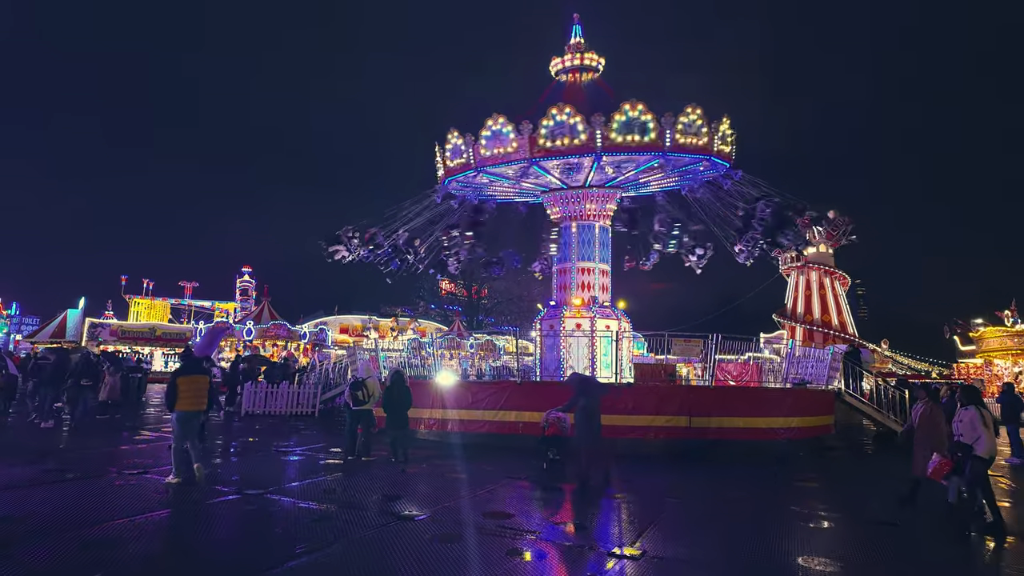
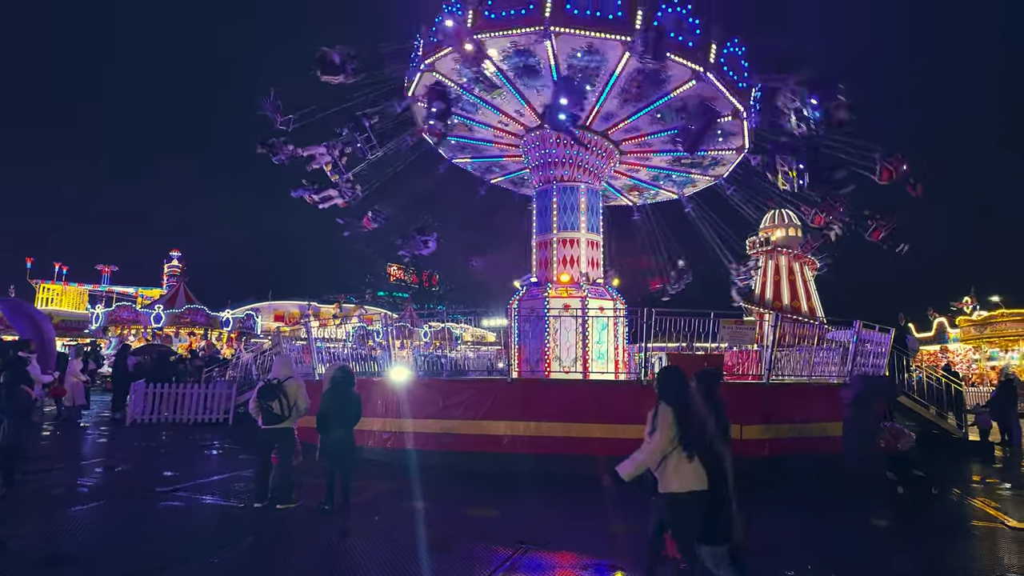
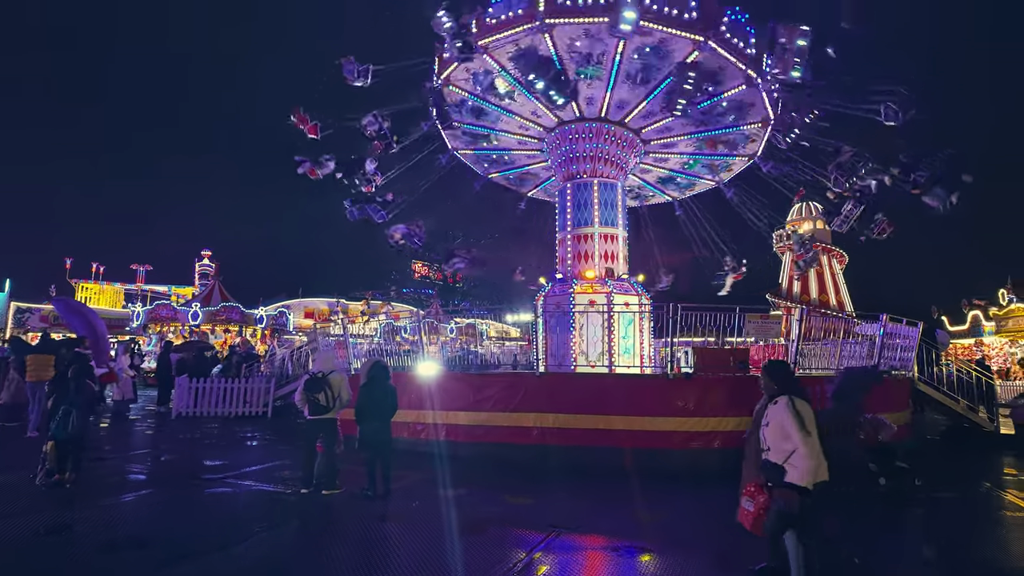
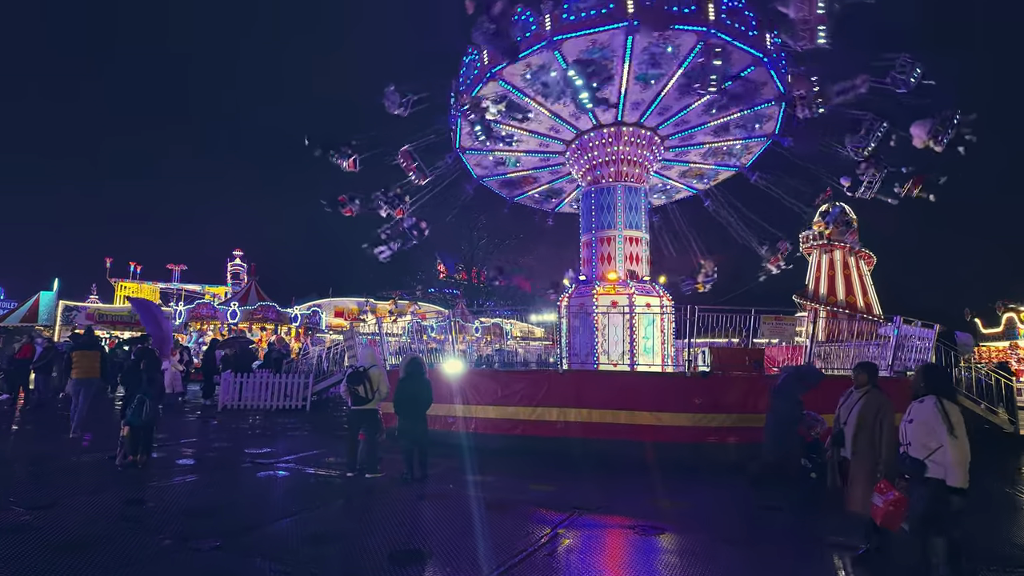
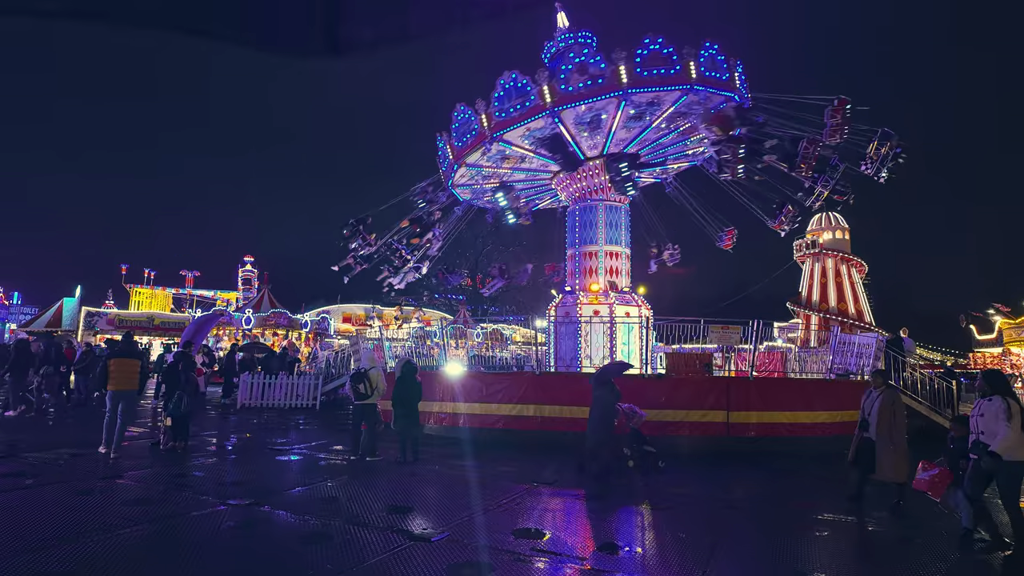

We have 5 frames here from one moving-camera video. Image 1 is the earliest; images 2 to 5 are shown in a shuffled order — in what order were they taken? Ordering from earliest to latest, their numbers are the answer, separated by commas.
5, 4, 3, 2
